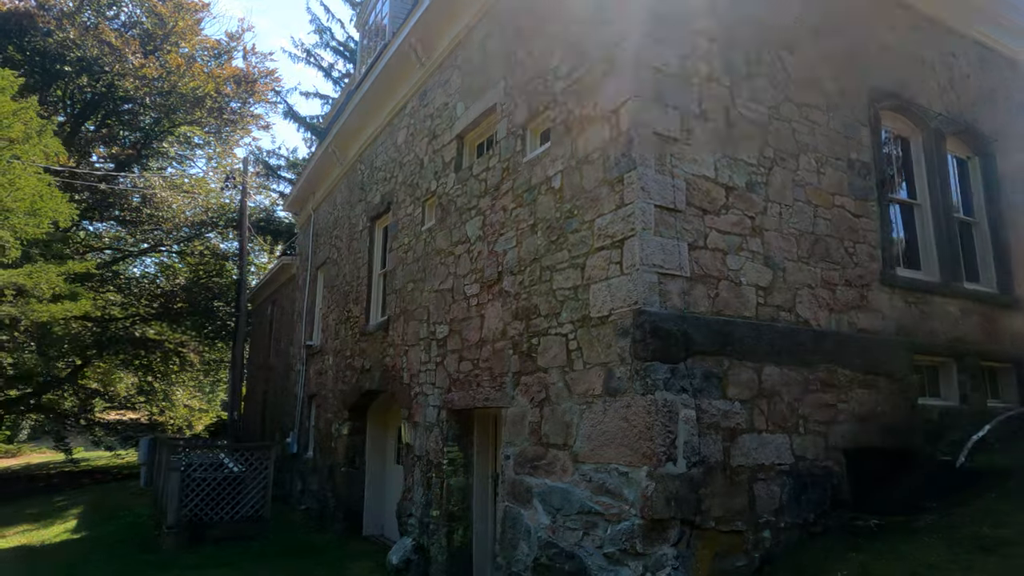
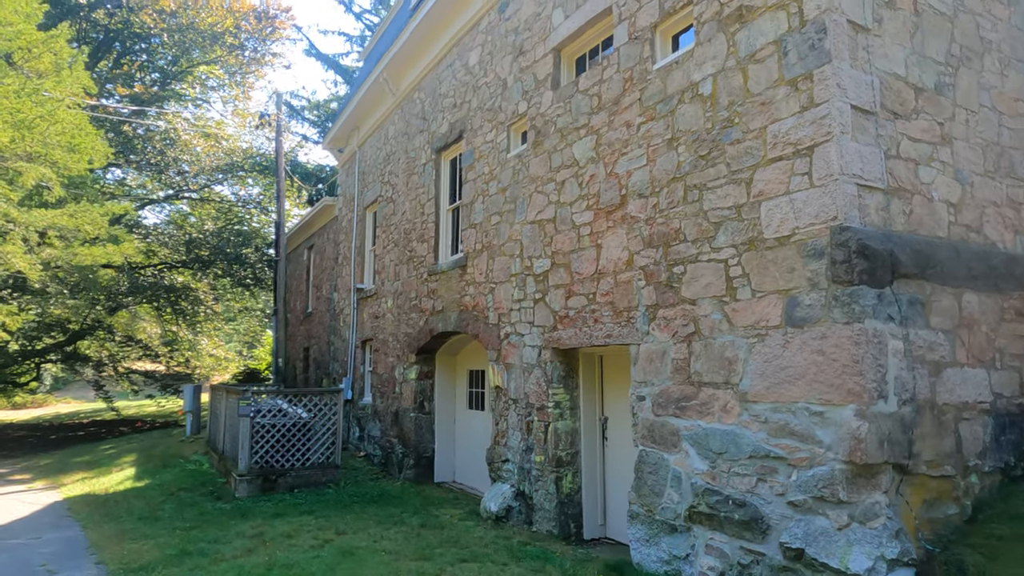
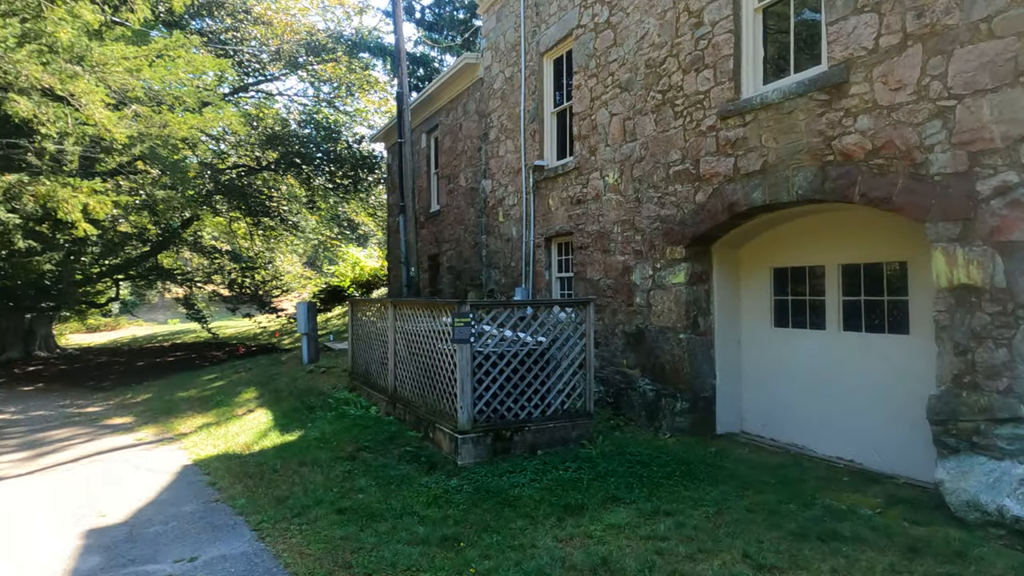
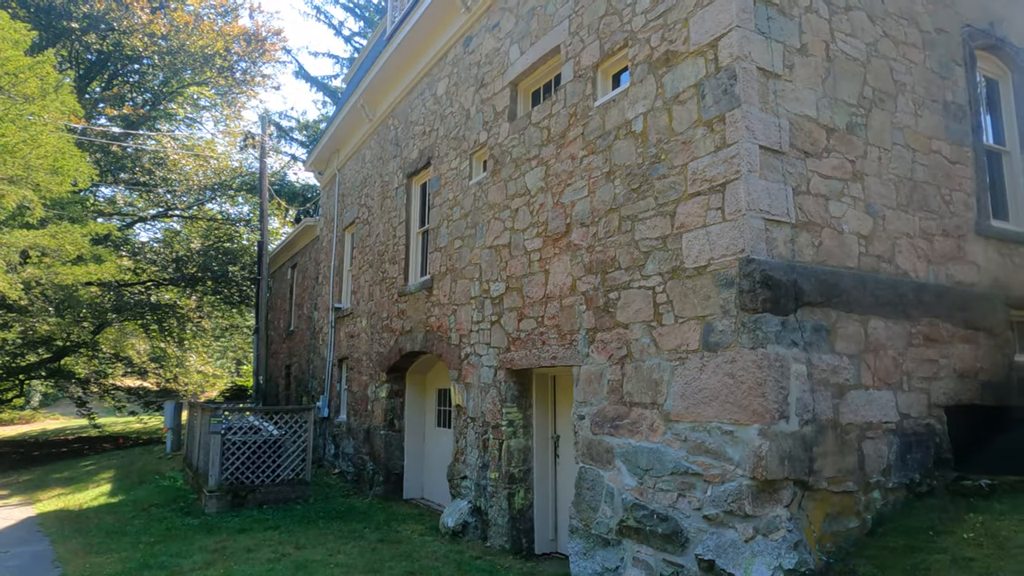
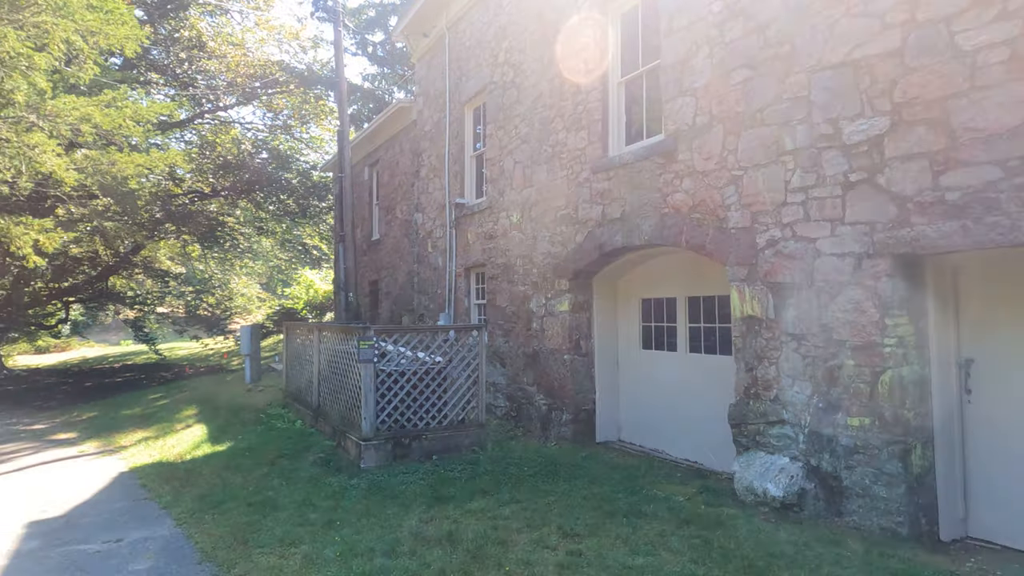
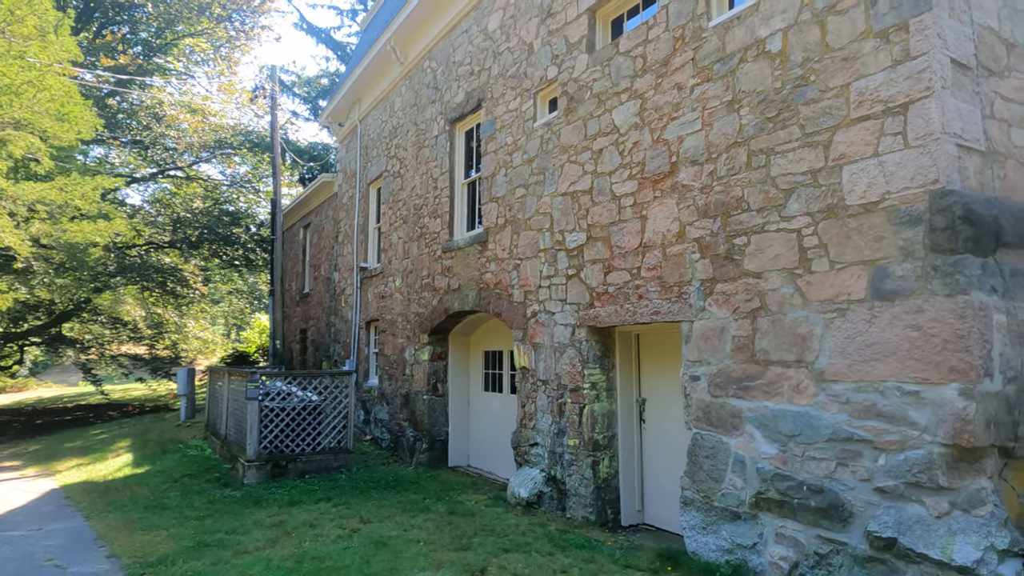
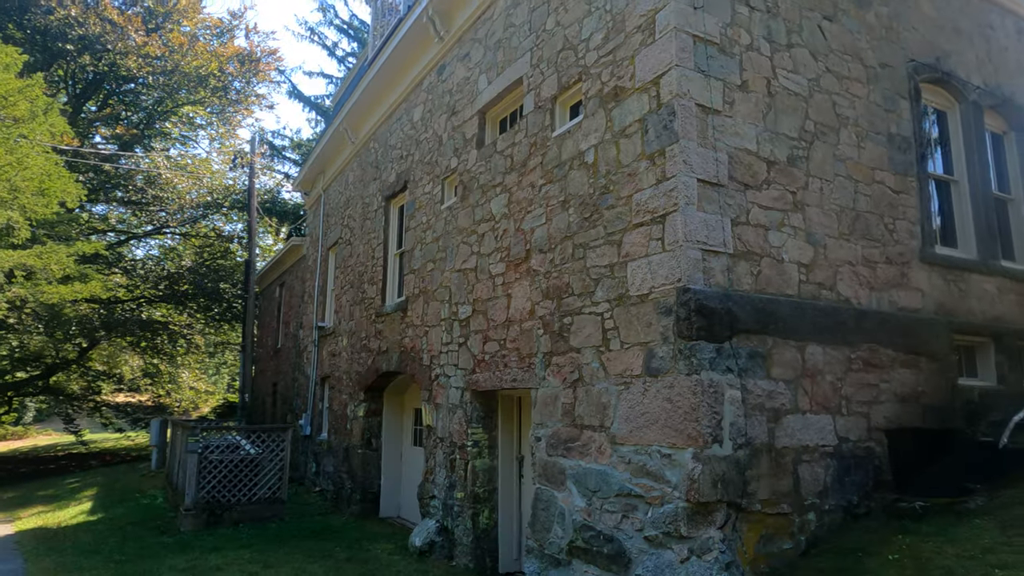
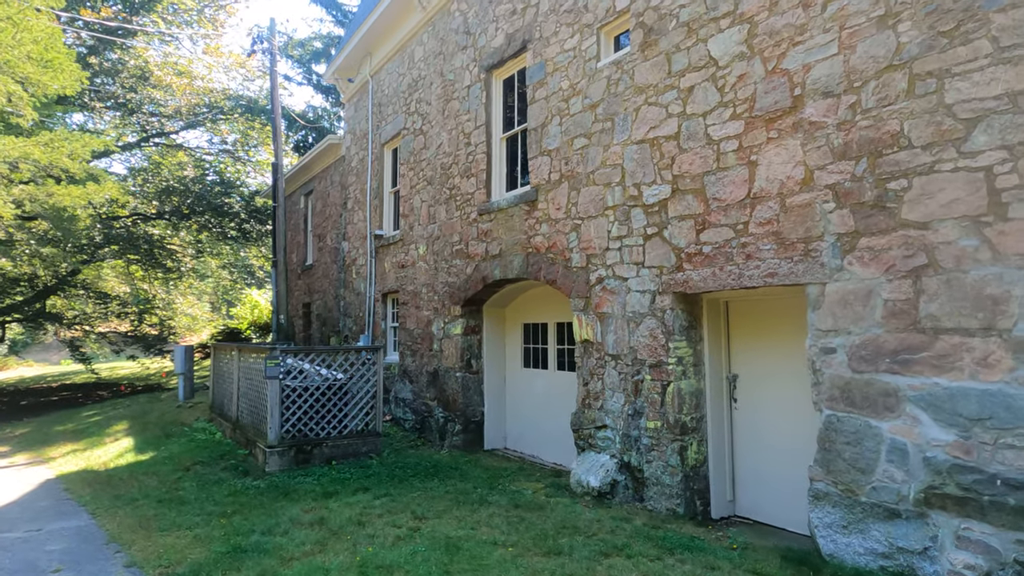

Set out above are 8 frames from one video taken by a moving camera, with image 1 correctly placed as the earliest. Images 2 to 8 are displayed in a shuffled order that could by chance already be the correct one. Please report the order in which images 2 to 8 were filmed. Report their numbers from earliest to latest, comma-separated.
7, 4, 2, 6, 8, 5, 3
